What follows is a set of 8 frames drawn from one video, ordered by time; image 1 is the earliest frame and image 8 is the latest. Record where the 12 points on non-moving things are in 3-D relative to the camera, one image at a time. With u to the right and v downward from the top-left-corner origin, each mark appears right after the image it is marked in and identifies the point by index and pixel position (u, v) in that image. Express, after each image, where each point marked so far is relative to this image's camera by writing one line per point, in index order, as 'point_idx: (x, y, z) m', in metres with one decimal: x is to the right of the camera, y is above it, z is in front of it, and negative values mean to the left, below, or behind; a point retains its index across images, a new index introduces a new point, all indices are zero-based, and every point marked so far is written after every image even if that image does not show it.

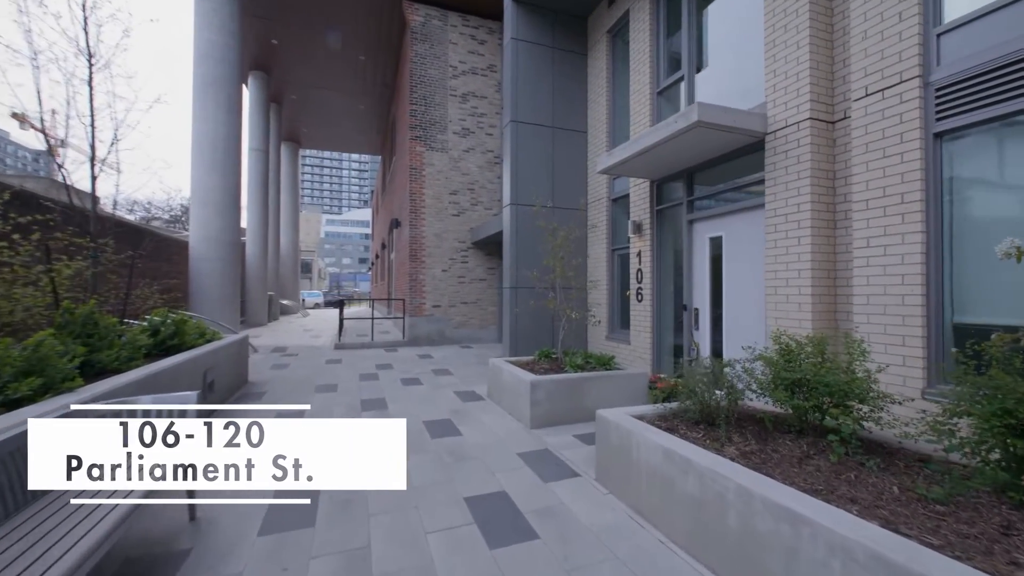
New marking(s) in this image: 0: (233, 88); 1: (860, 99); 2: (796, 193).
0: (-8.1, +5.8, +12.3) m
1: (+3.4, +1.8, +4.1) m
2: (+3.1, +1.1, +4.7) m
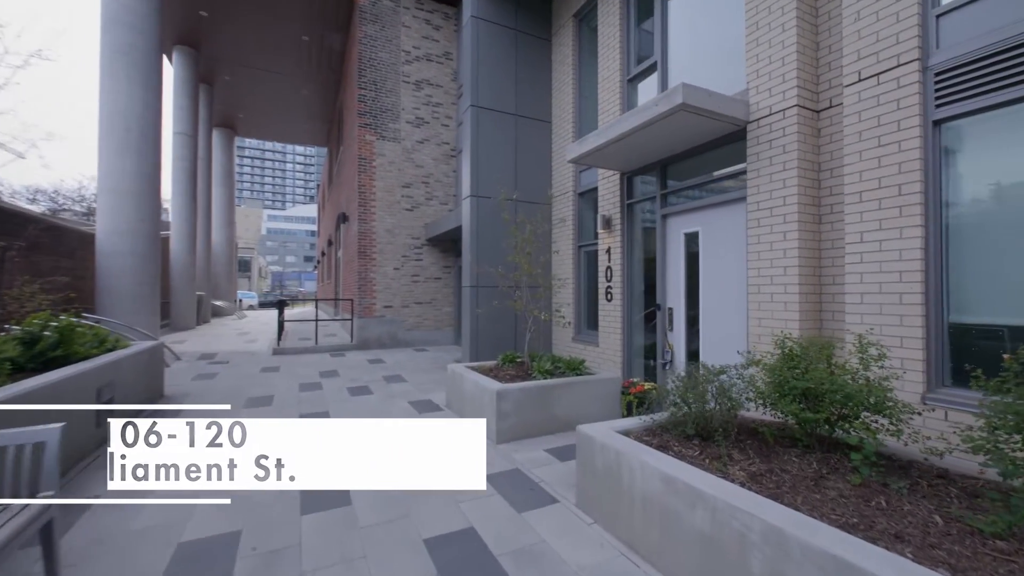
0: (-9.2, +5.8, +10.8) m
1: (+3.1, +1.8, +3.9) m
2: (+2.8, +1.1, +4.4) m
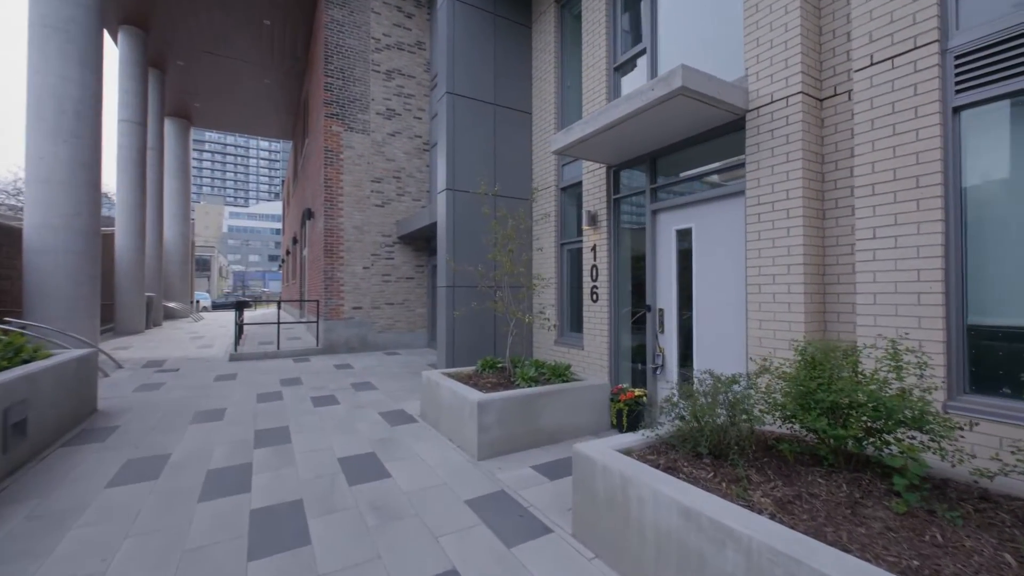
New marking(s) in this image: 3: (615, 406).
0: (-9.7, +5.8, +9.7) m
1: (+3.0, +1.9, +3.6) m
2: (+2.6, +1.1, +4.1) m
3: (+1.3, -1.5, +5.4) m
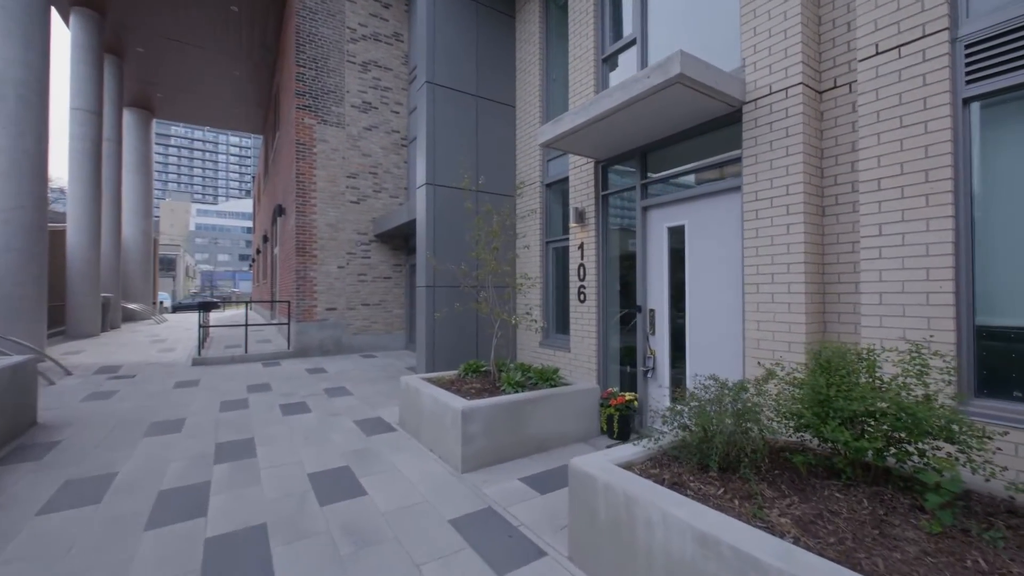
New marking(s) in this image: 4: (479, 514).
0: (-10.1, +5.8, +8.9) m
1: (+2.9, +1.9, +3.4) m
2: (+2.5, +1.1, +4.0) m
3: (+1.1, -1.5, +5.2) m
4: (-0.3, -1.9, +3.5) m
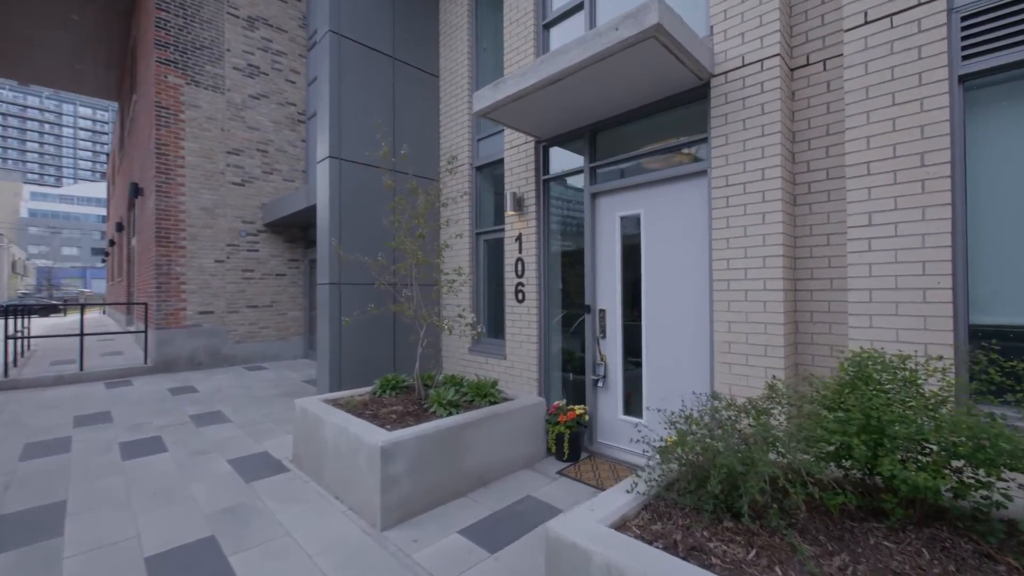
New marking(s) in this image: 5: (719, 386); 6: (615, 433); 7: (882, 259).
0: (-11.3, +5.8, +5.8) m
1: (+2.5, +1.9, +3.1) m
2: (+2.0, +1.1, +3.5) m
3: (+0.4, -1.5, +4.4) m
4: (-0.6, -1.8, +2.5) m
5: (+1.8, -0.9, +3.7) m
6: (+1.1, -1.6, +4.6) m
7: (+2.6, +0.2, +3.0) m
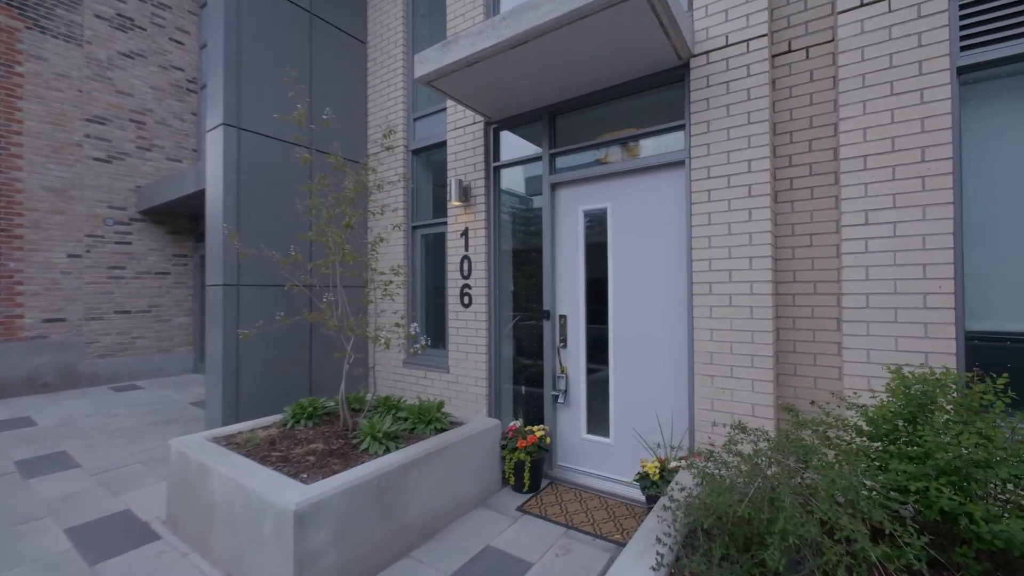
0: (-11.8, +5.8, +3.0) m
1: (+2.3, +1.9, +2.9) m
2: (+1.7, +1.1, +3.2) m
3: (0.0, -1.5, +3.8) m
4: (-0.7, -1.9, +1.7) m
5: (+1.5, -0.9, +3.3) m
6: (+0.6, -1.6, +4.1) m
7: (+2.4, +0.2, +2.7) m
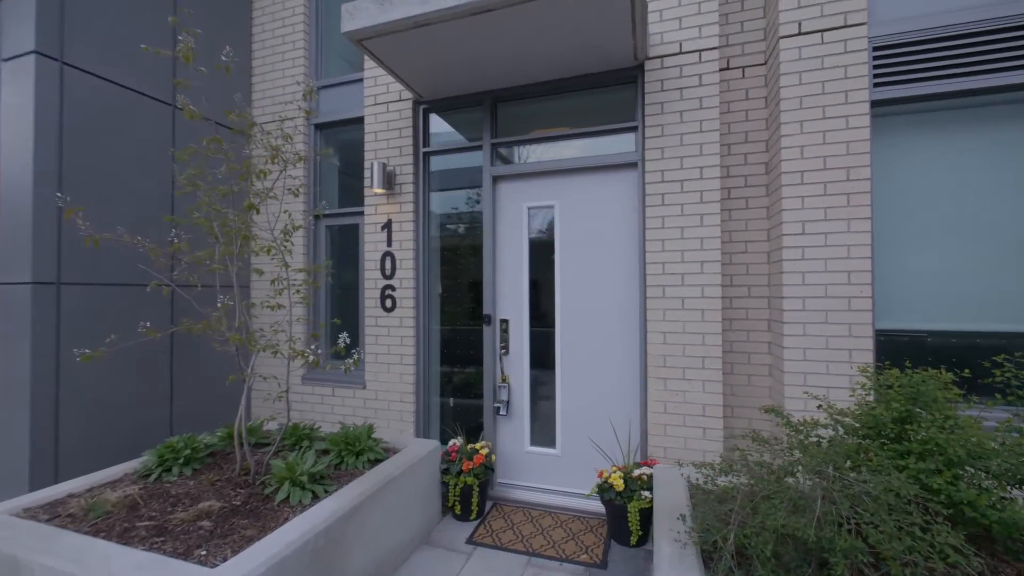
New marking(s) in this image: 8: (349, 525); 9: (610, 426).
0: (-11.5, +5.9, -0.8) m
1: (+2.0, +1.8, +3.1) m
2: (+1.4, +1.1, +3.3) m
3: (-0.5, -1.5, +3.3) m
4: (-0.5, -1.9, +1.2) m
5: (+1.1, -0.9, +3.3) m
6: (+0.1, -1.6, +3.8) m
7: (+2.1, +0.1, +3.0) m
8: (-0.9, -1.3, +2.3) m
9: (+0.8, -1.2, +3.5) m
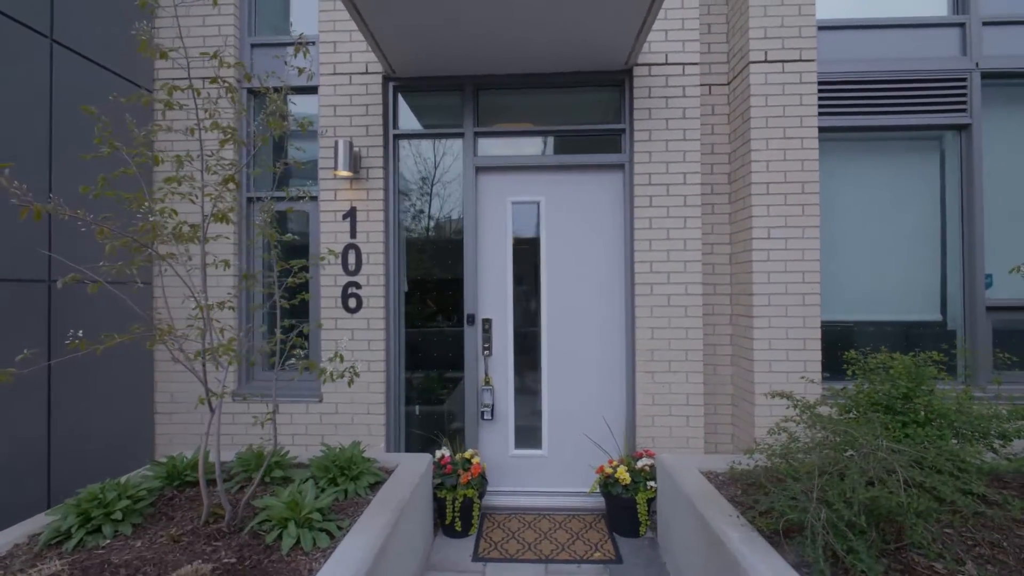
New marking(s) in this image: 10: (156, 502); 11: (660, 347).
0: (-10.0, +5.9, -3.9) m
1: (+2.0, +1.8, +3.5) m
2: (+1.4, +1.1, +3.5) m
3: (-0.5, -1.5, +3.1) m
4: (+0.1, -1.9, +0.9) m
5: (+1.1, -0.9, +3.5) m
6: (-0.1, -1.6, +3.6) m
7: (+2.1, +0.2, +3.4) m
8: (-0.6, -1.3, +2.0) m
9: (+0.7, -1.1, +3.6) m
10: (-1.8, -1.1, +2.3) m
11: (+1.2, -0.5, +3.5) m
